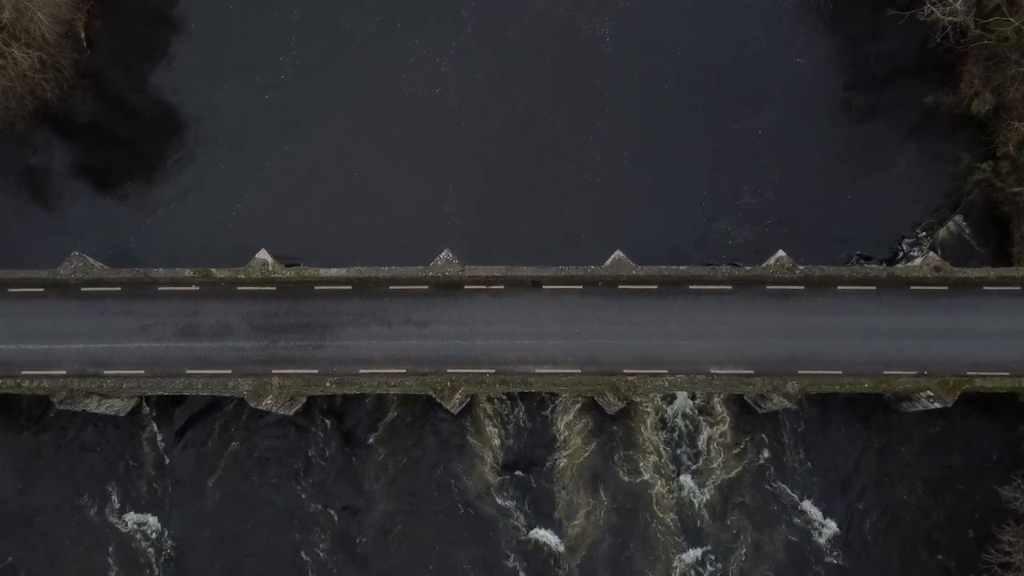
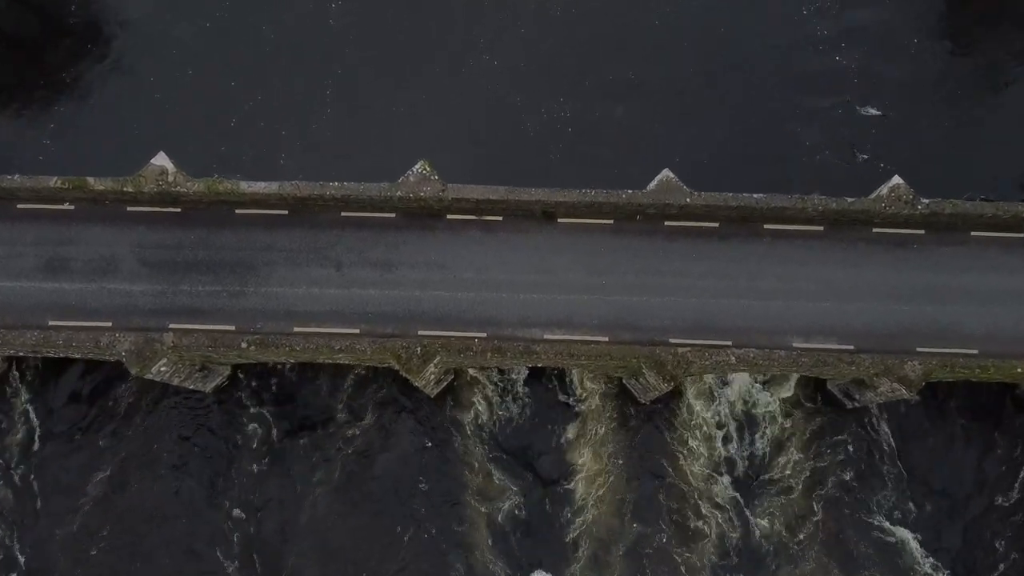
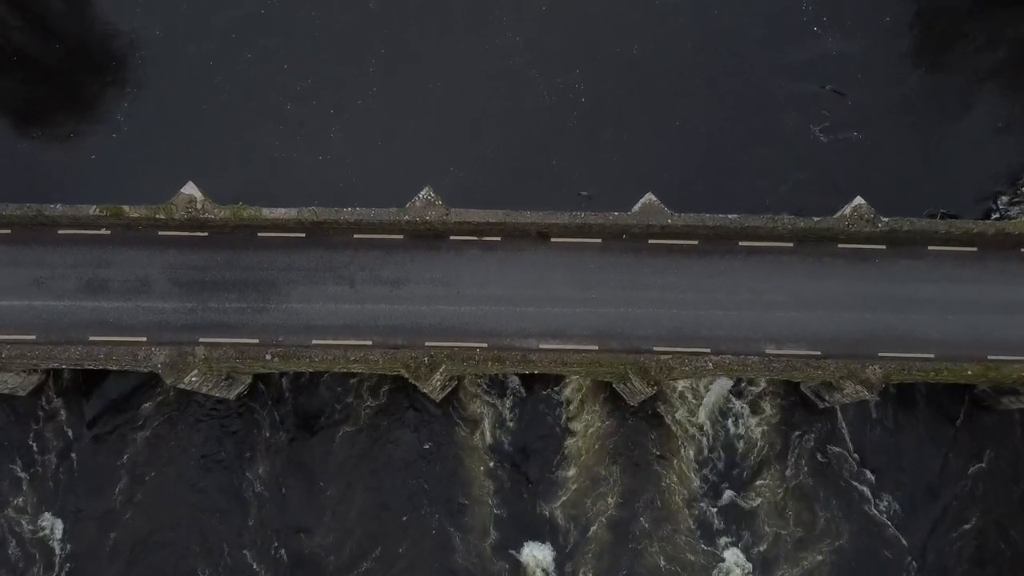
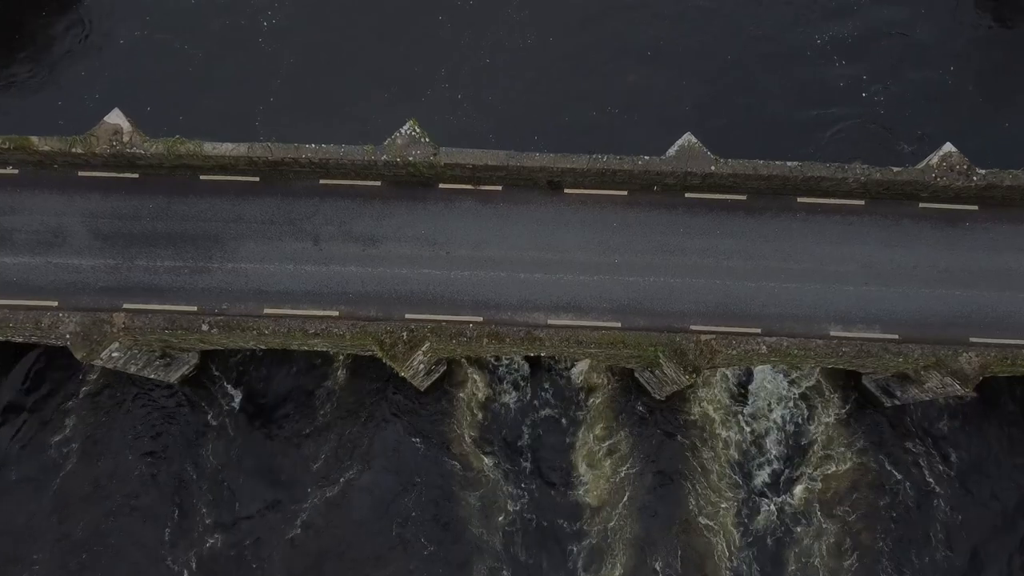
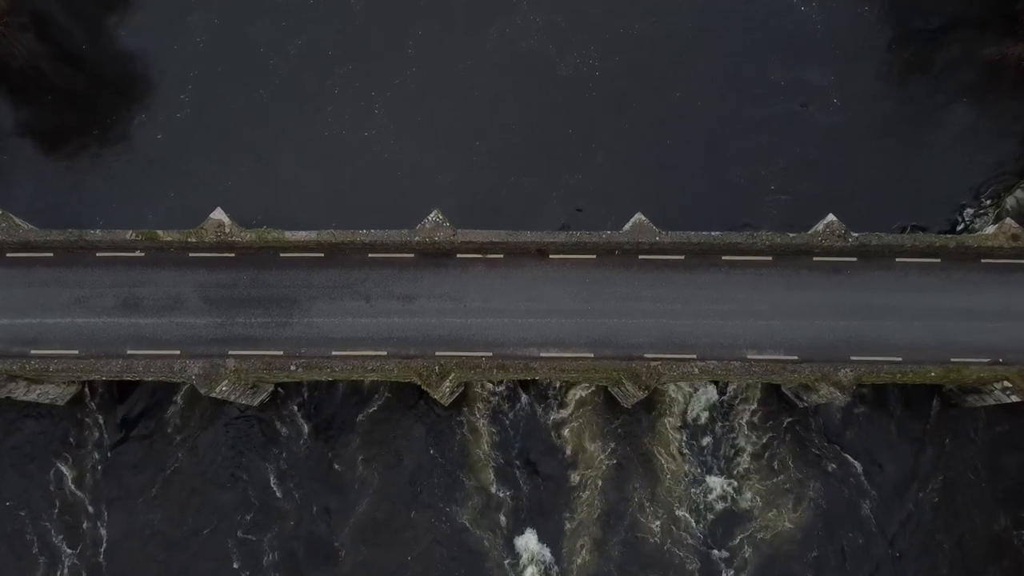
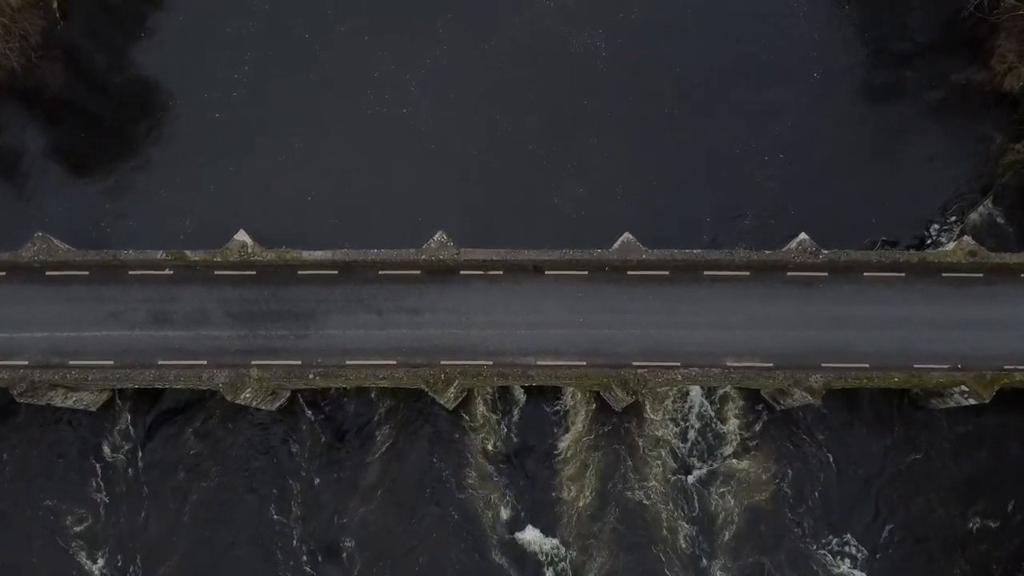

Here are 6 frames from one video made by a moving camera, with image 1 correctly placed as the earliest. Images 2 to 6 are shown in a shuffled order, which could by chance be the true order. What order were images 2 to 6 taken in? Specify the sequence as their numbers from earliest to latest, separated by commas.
6, 5, 3, 2, 4
